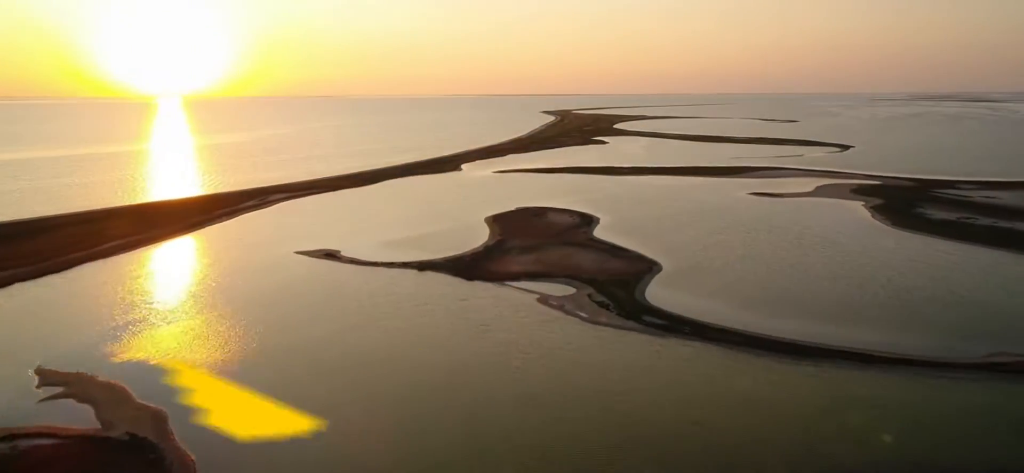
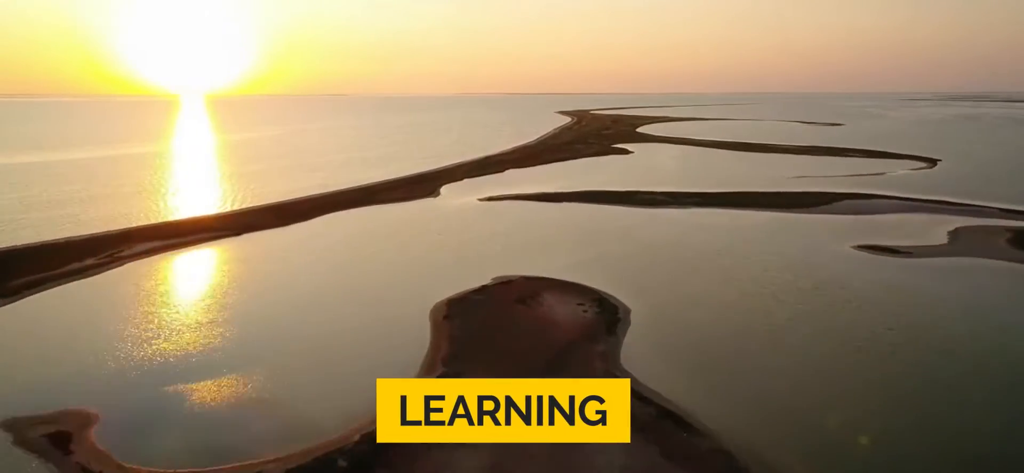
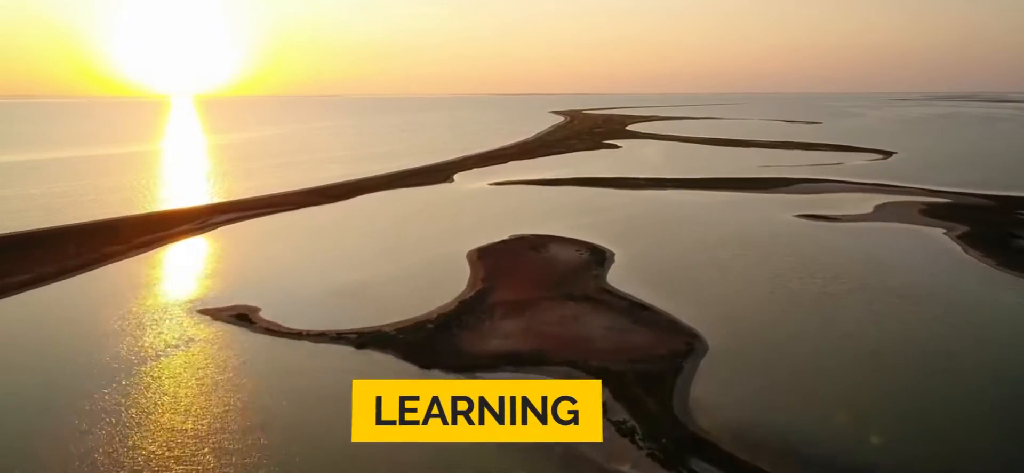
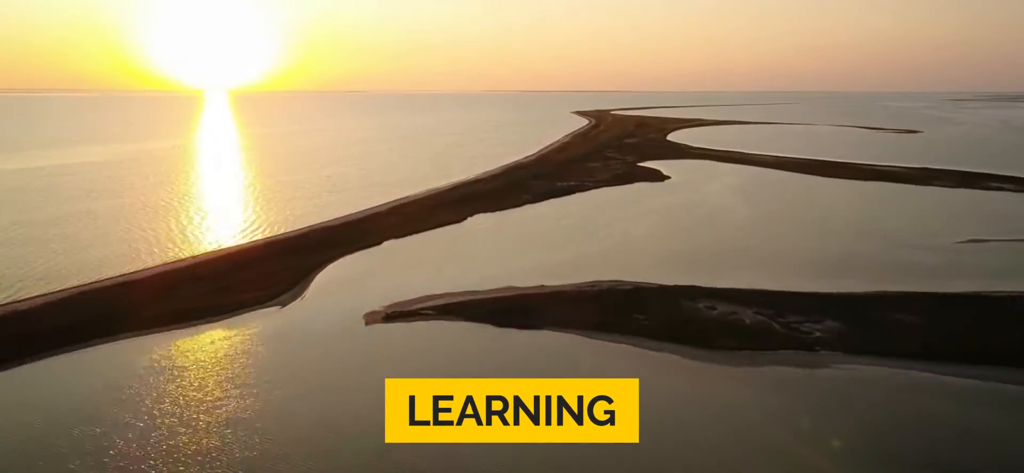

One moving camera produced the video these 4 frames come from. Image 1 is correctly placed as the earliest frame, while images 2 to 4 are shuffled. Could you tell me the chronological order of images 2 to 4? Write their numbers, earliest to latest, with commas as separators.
3, 2, 4
